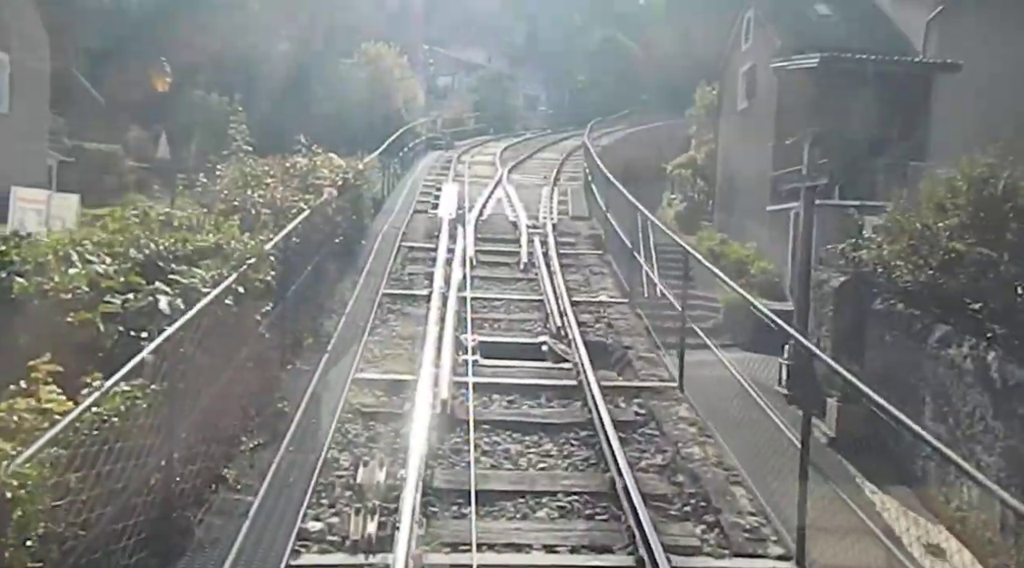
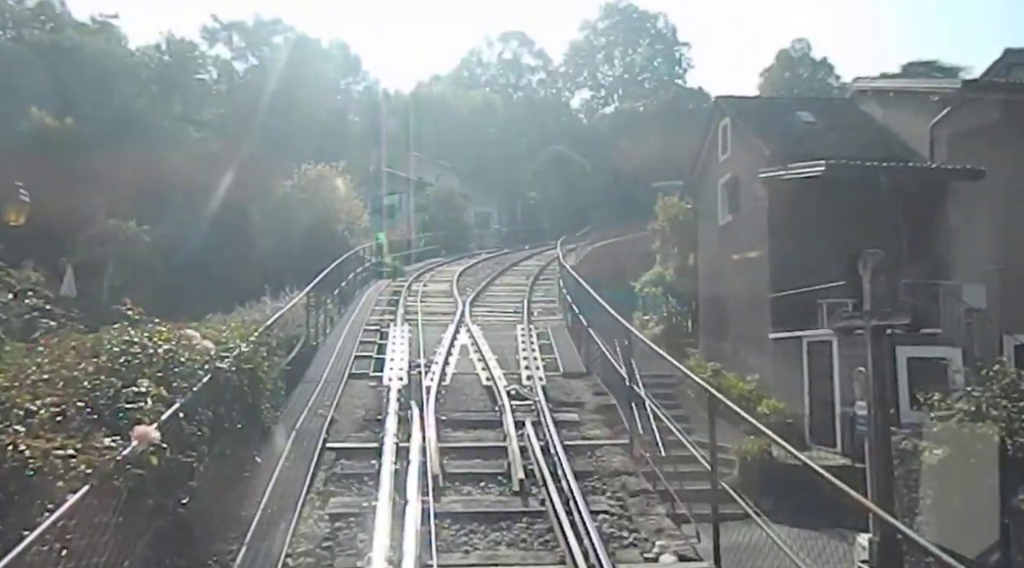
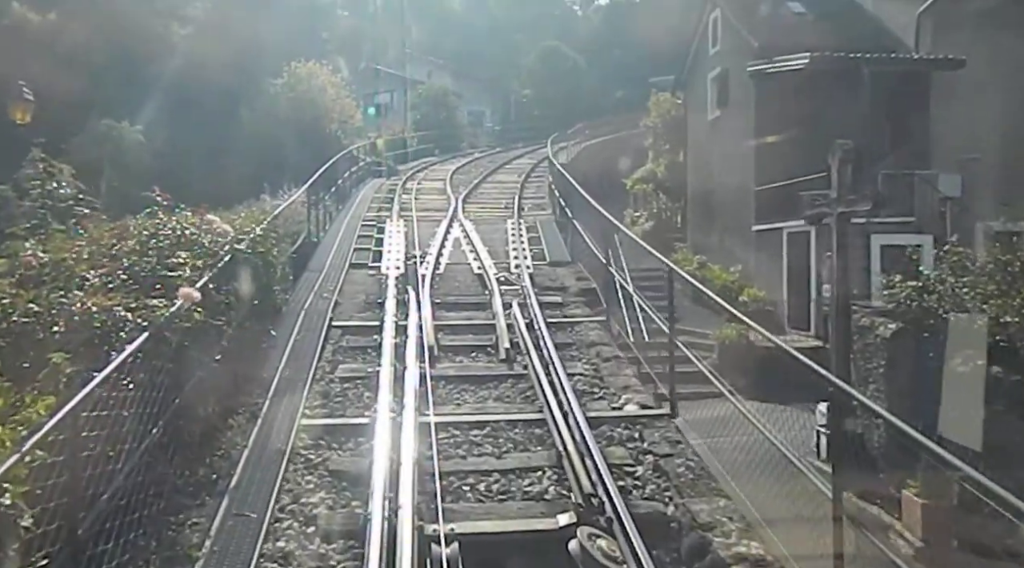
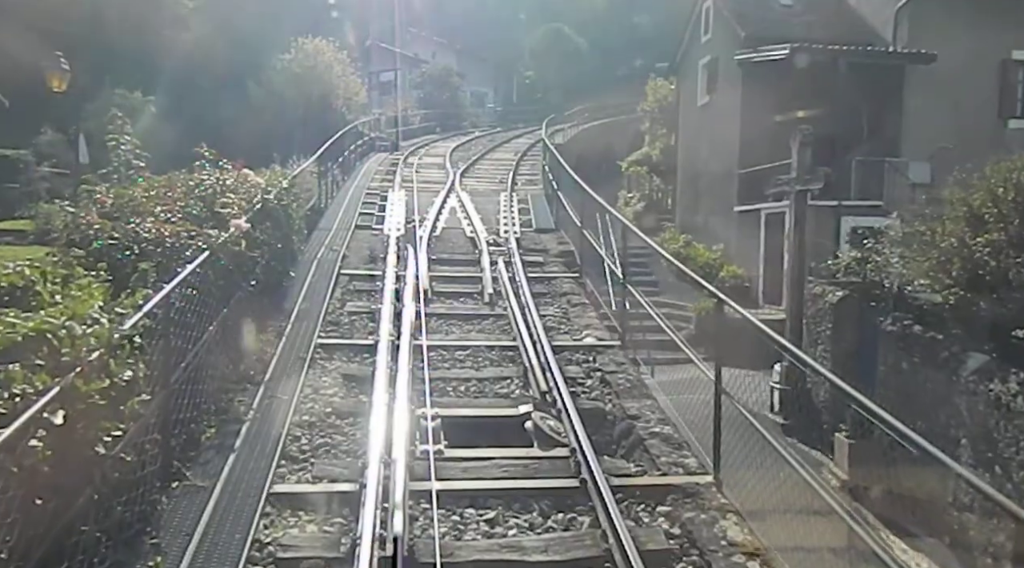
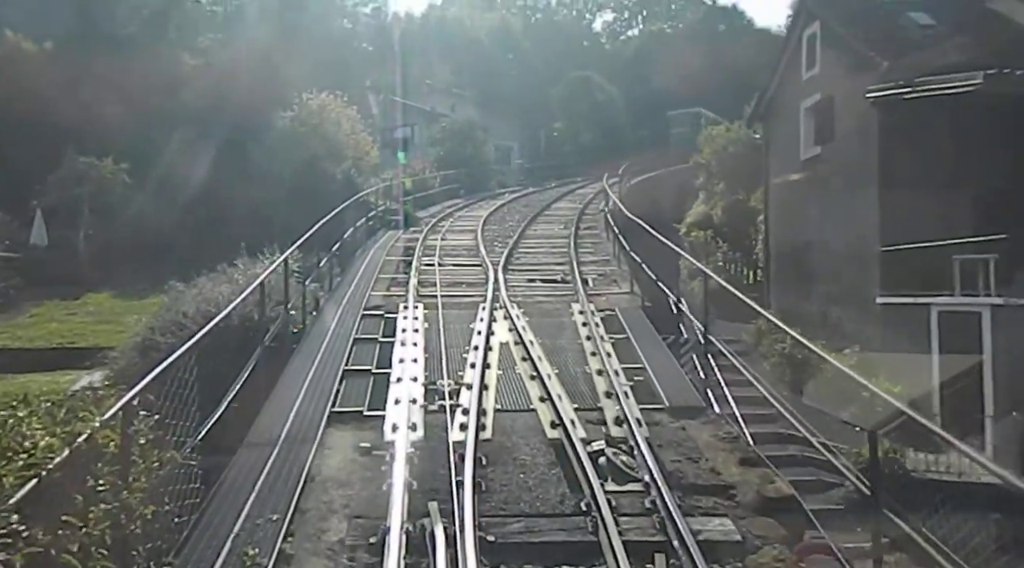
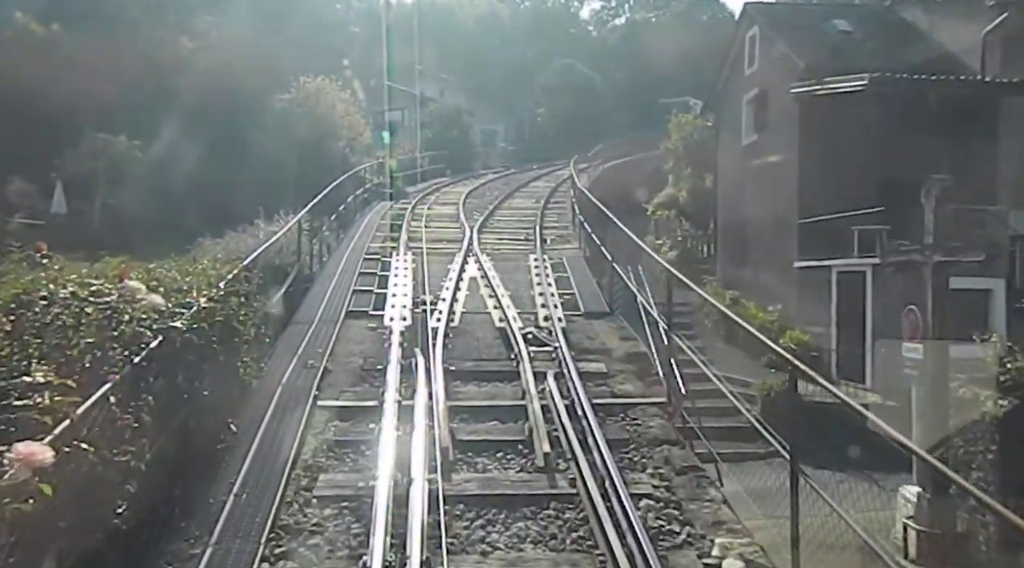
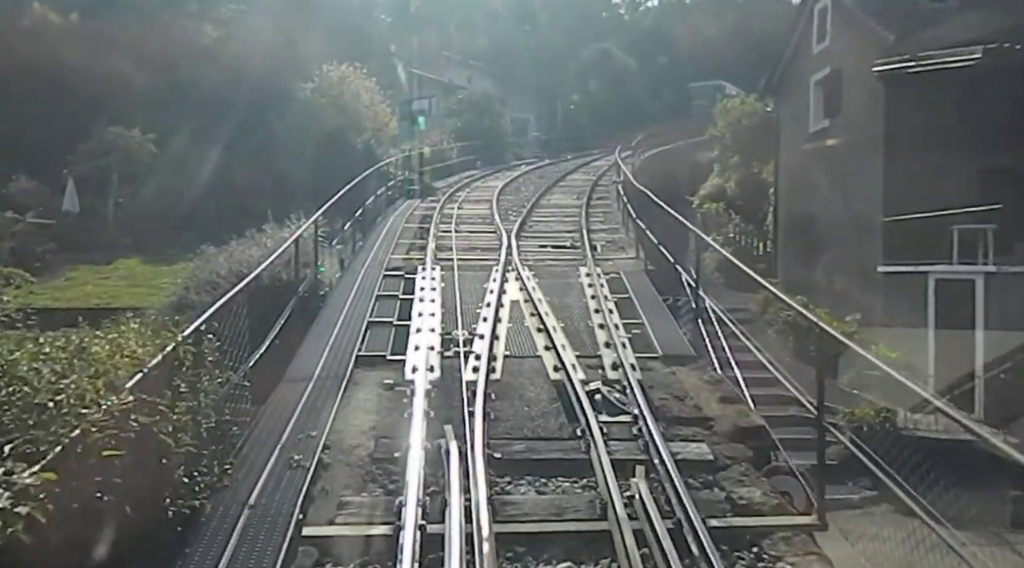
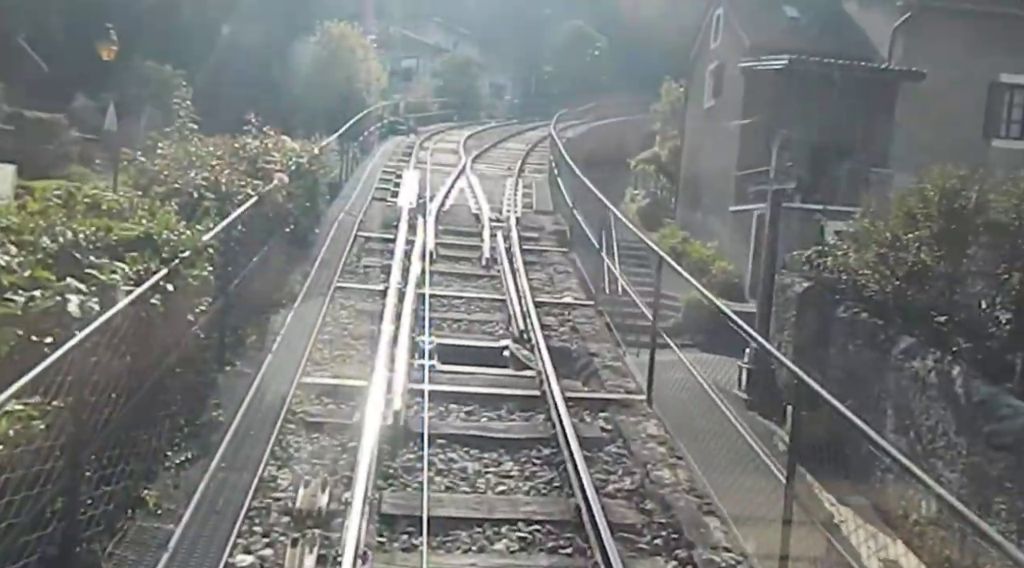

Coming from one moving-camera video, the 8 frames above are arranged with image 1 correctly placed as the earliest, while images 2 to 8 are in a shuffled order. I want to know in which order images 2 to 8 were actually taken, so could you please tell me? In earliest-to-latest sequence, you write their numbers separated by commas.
8, 4, 3, 2, 6, 7, 5
